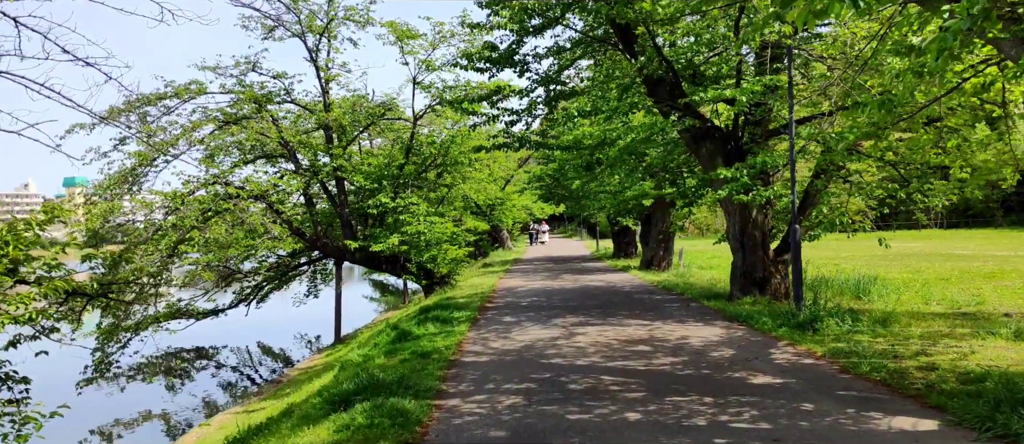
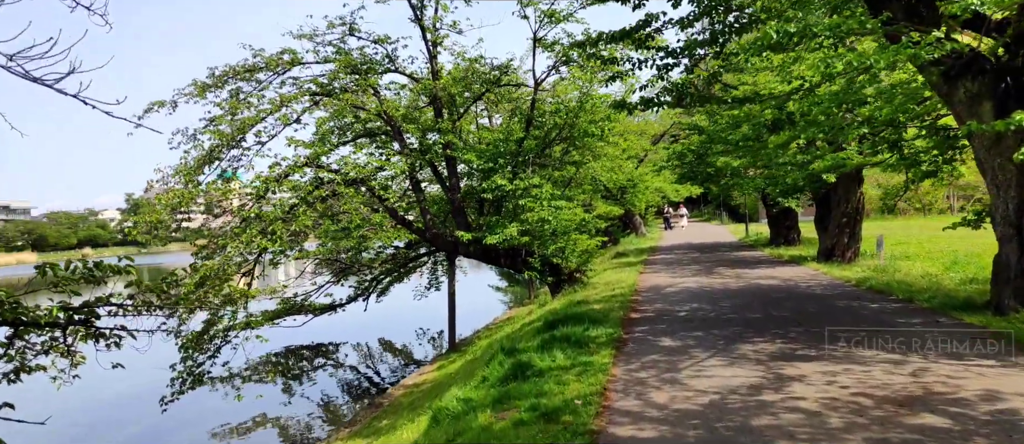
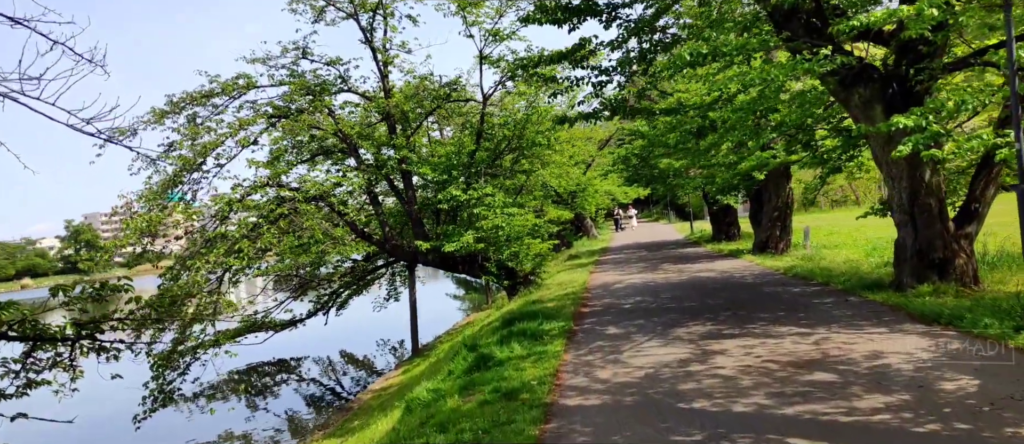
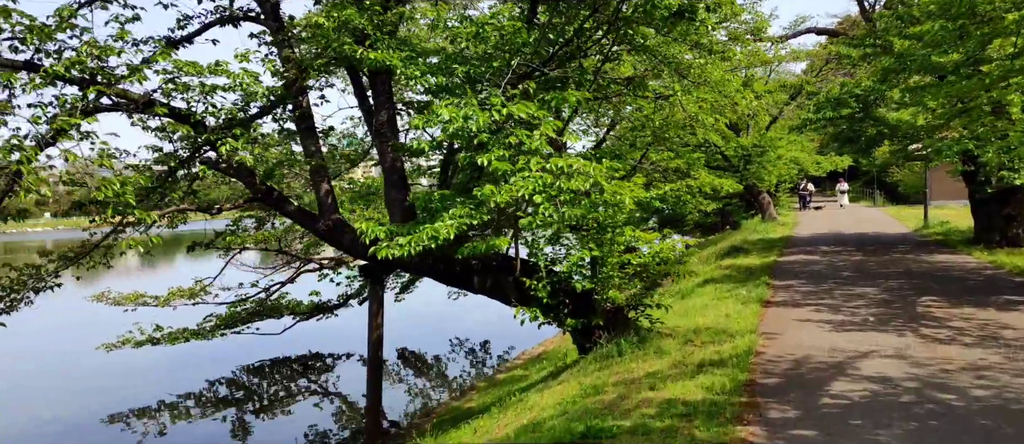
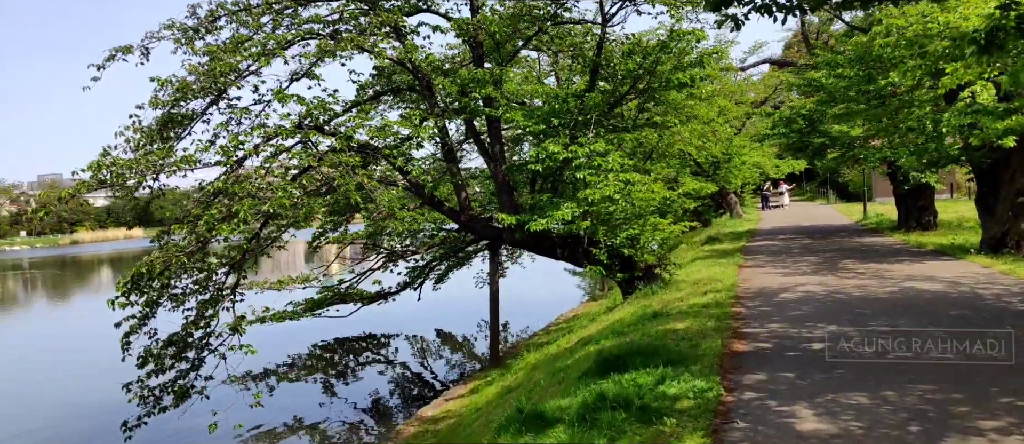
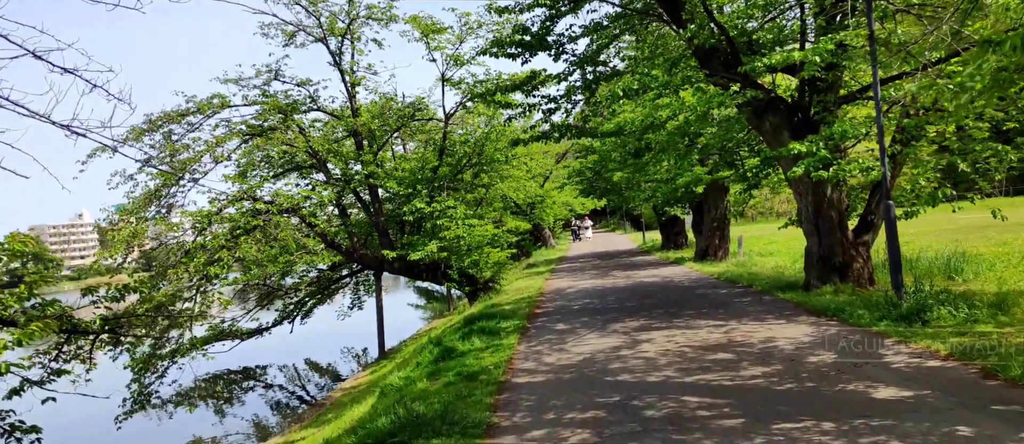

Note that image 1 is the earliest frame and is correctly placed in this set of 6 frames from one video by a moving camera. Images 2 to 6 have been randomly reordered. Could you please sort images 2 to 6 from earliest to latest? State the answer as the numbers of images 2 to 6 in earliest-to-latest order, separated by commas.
6, 3, 2, 5, 4
